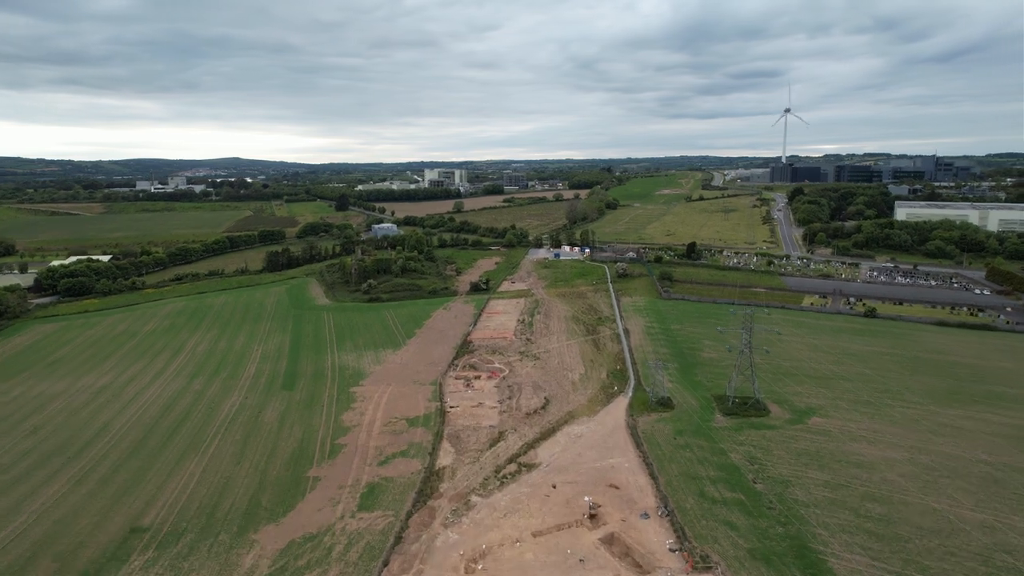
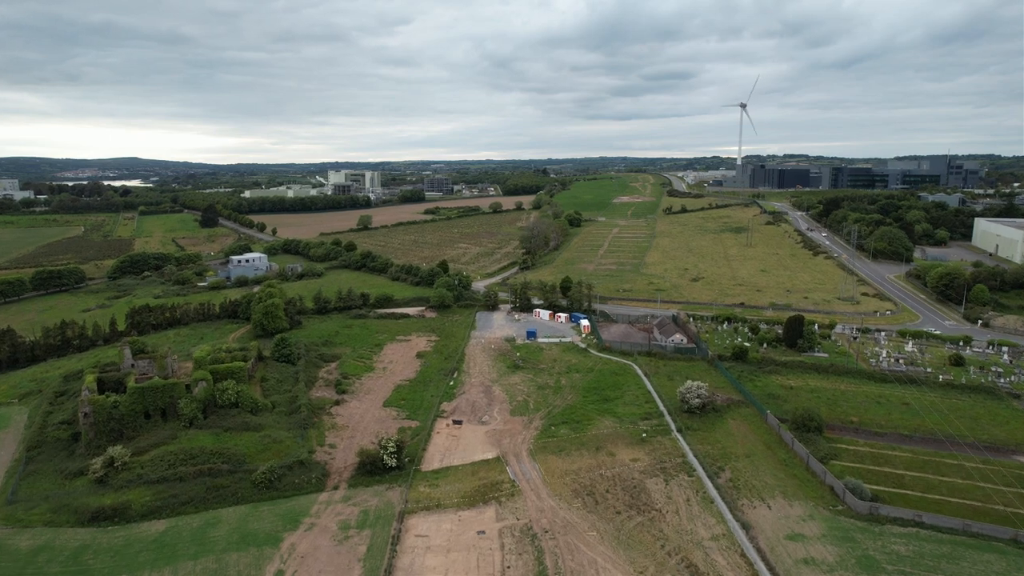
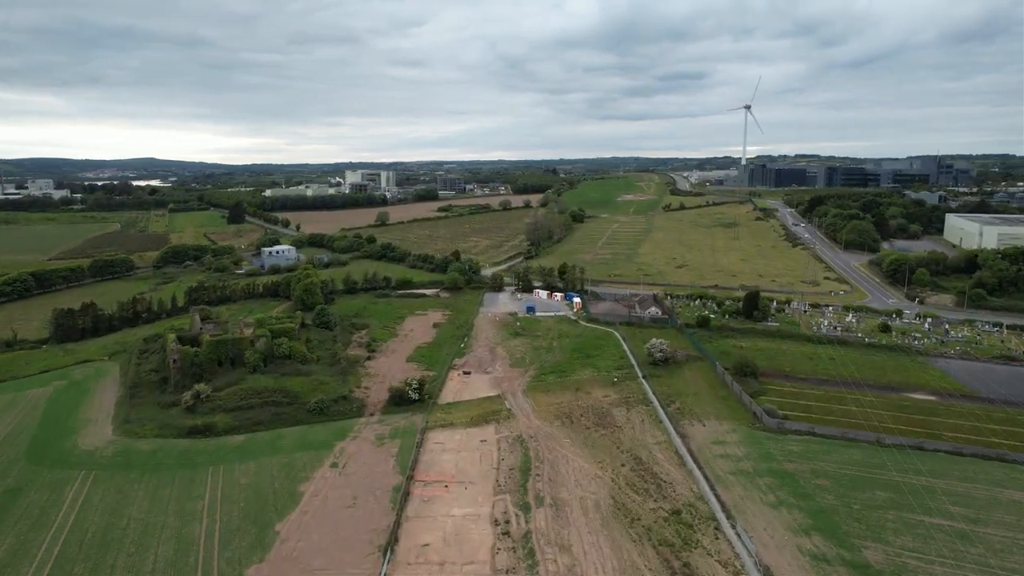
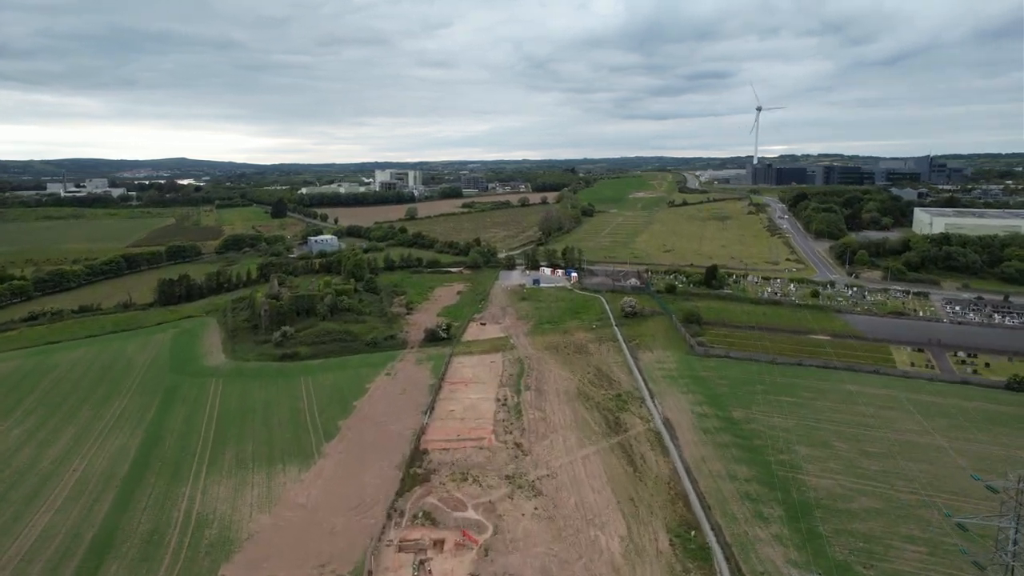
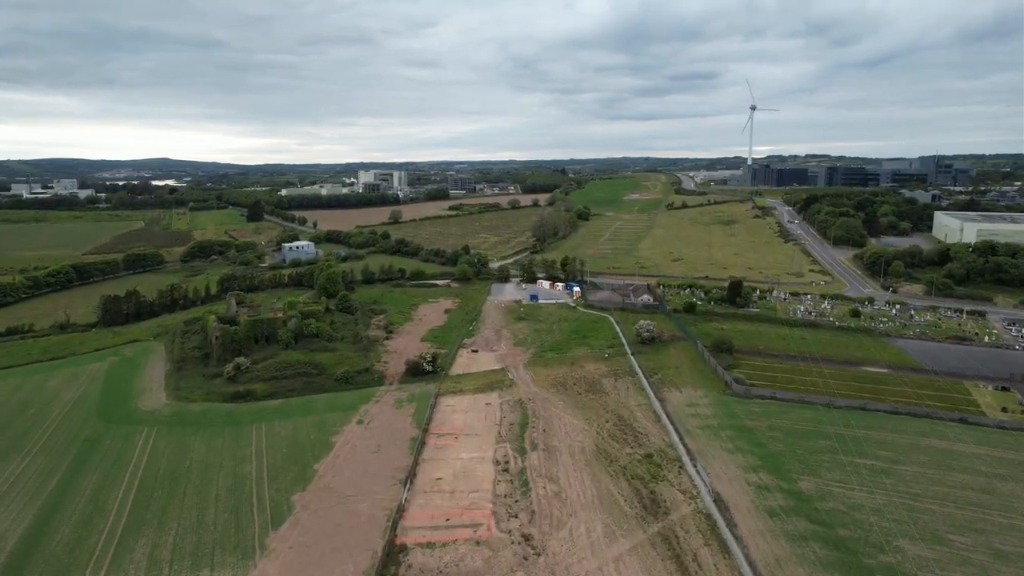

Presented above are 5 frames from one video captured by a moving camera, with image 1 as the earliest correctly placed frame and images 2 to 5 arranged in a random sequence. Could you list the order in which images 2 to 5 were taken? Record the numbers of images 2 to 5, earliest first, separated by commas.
4, 5, 3, 2
